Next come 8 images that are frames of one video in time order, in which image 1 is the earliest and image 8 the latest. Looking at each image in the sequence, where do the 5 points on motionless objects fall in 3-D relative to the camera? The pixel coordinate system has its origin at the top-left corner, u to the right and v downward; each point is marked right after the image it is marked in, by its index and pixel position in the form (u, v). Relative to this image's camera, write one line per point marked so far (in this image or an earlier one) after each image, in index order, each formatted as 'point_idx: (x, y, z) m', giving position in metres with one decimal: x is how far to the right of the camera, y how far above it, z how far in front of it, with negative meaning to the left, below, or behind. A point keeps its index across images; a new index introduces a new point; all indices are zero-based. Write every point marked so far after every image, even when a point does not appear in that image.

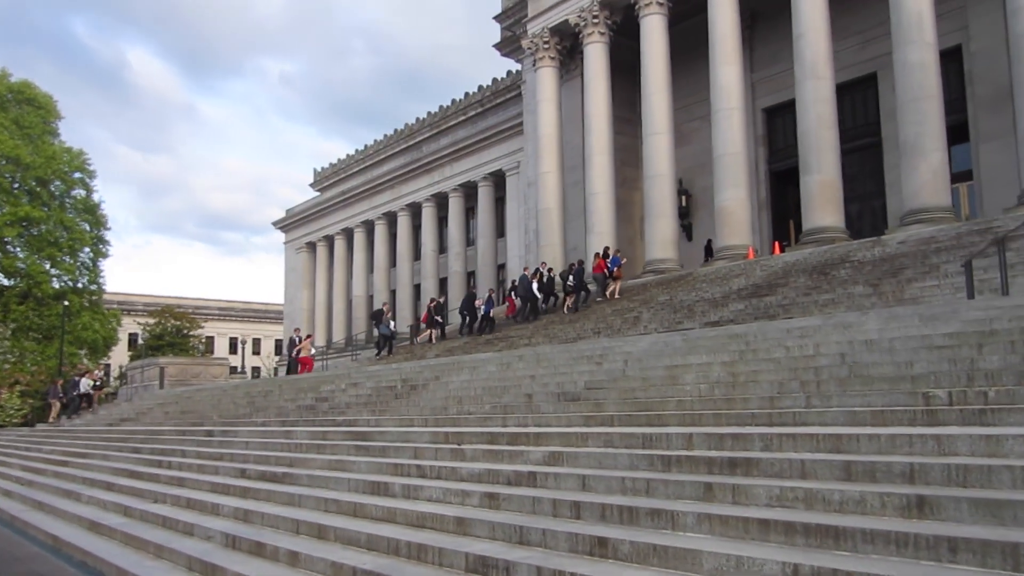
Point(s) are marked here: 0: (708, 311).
0: (+3.6, -0.4, +16.0) m
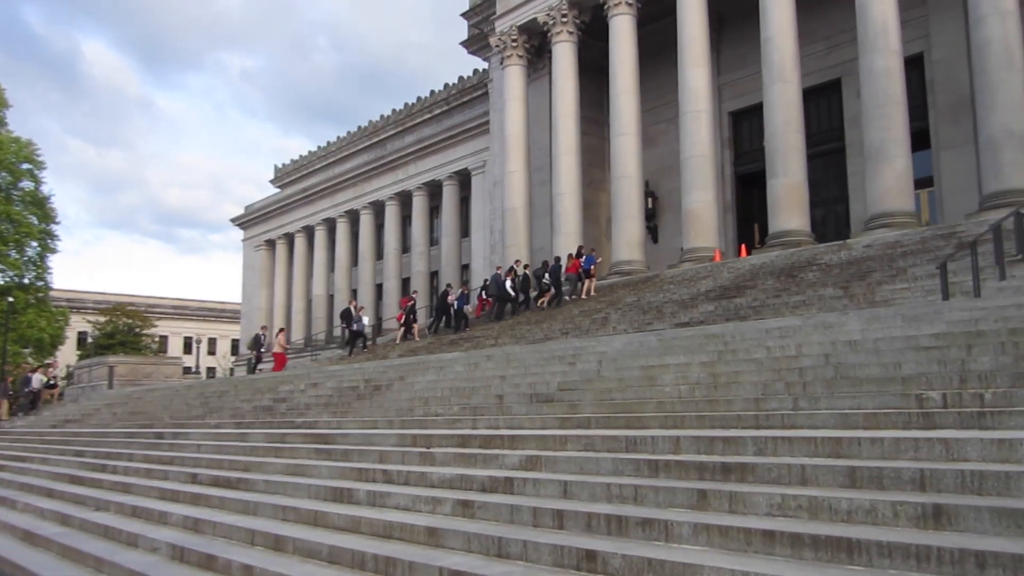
0: (+3.0, -0.4, +15.8) m
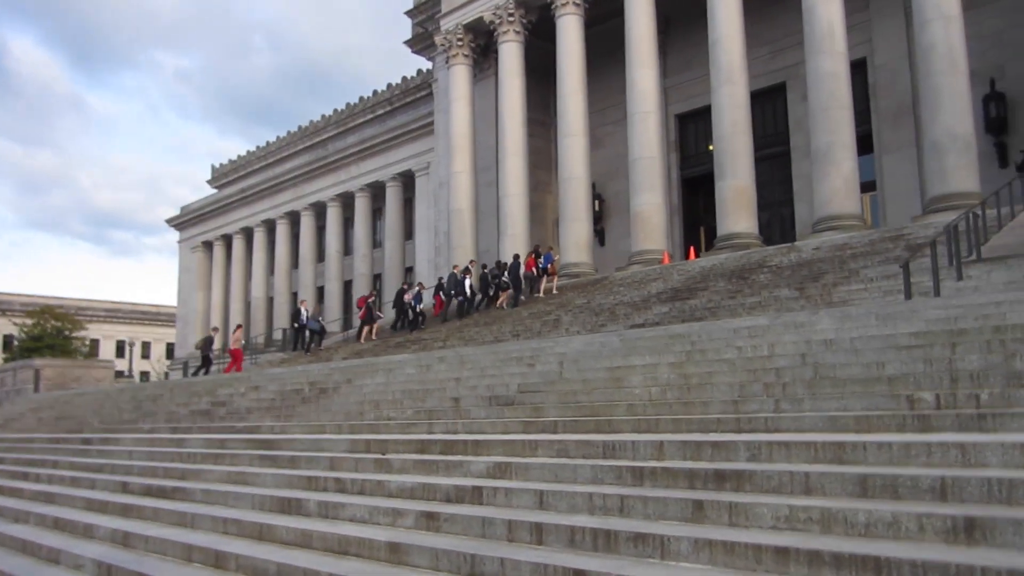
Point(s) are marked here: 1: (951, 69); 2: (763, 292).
0: (+2.1, -0.4, +15.6) m
1: (+9.3, +4.6, +18.7) m
2: (+4.1, -0.1, +14.5) m
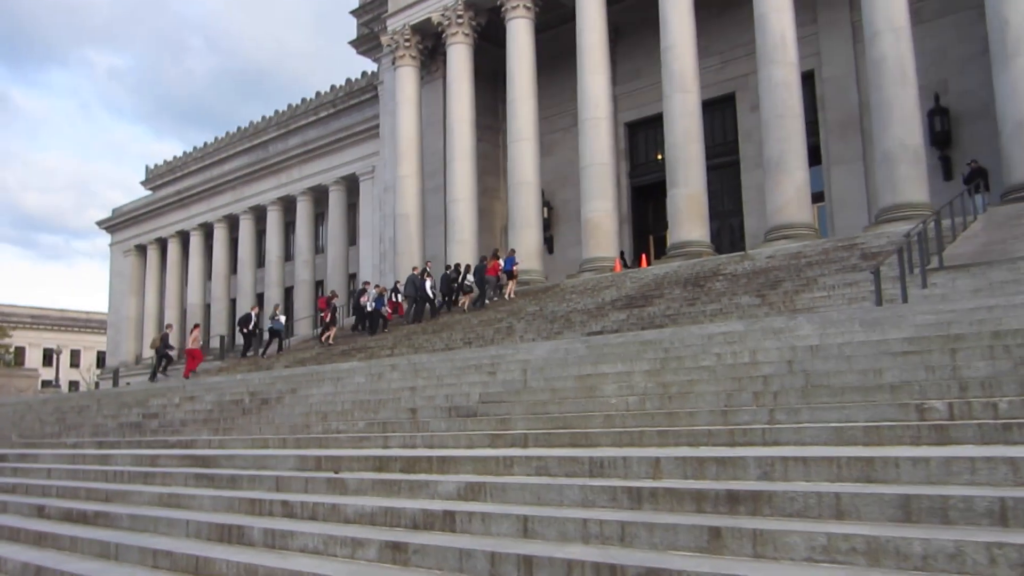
0: (+1.3, -0.5, +15.1) m
1: (+8.3, +4.4, +18.8) m
2: (+3.4, -0.2, +14.2) m
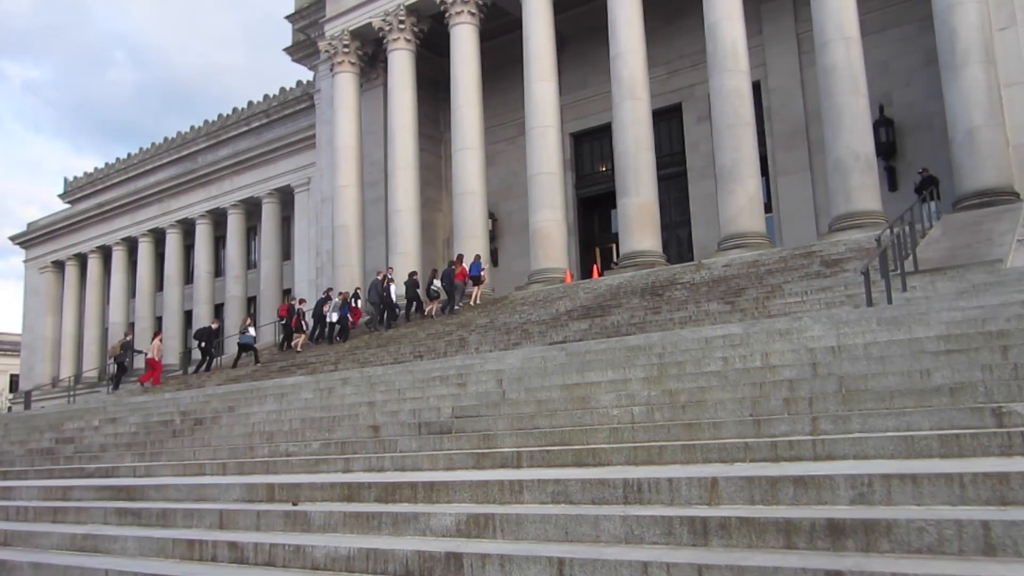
0: (+0.6, -0.7, +14.3) m
1: (+7.2, +4.3, +18.6) m
2: (+2.7, -0.3, +13.6) m
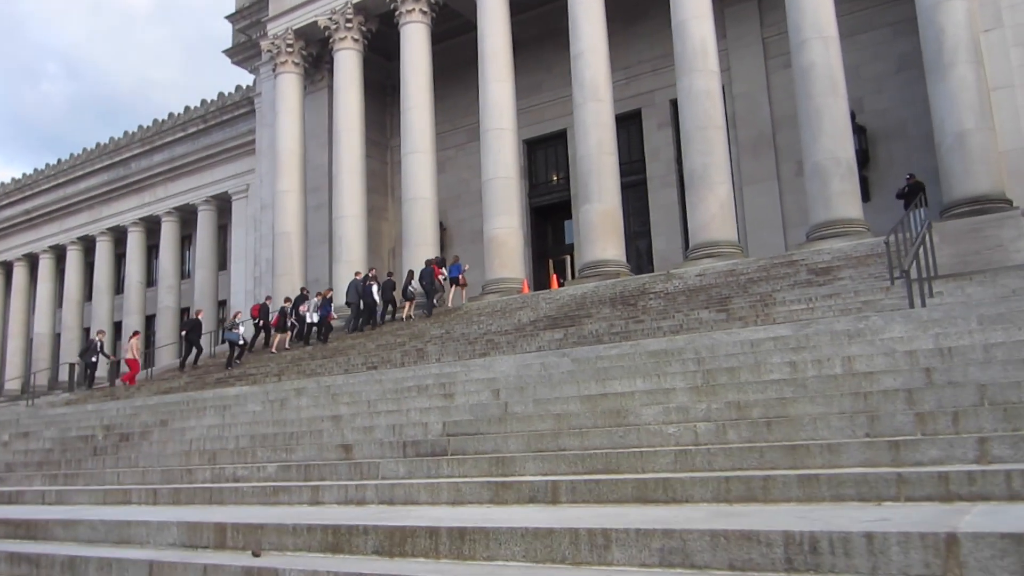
0: (0.0, -0.8, +13.0) m
1: (+6.5, +4.0, +17.9) m
2: (+2.3, -0.4, +12.4) m
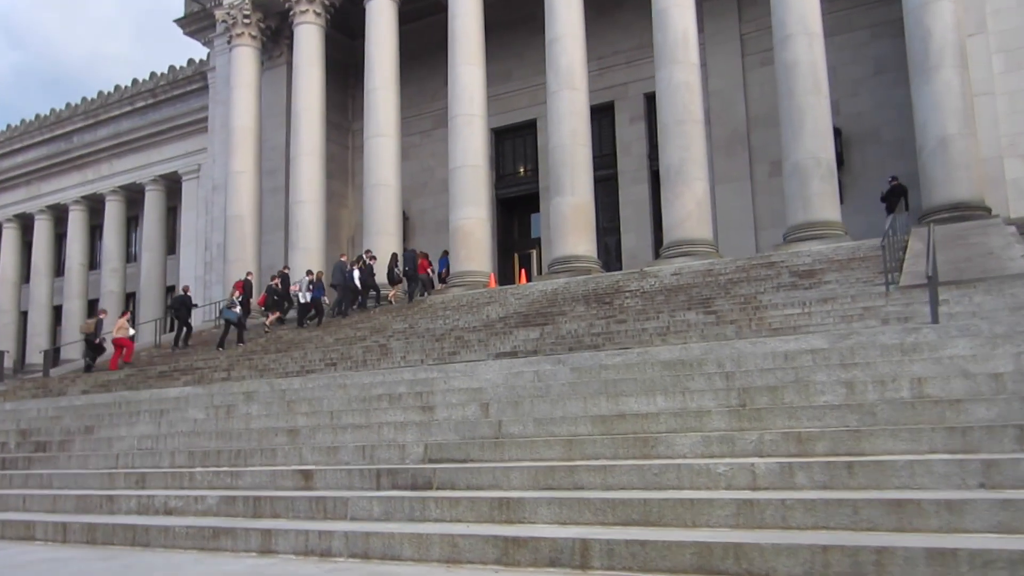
0: (-0.4, -0.7, +12.1) m
1: (+5.9, +3.9, +17.3) m
2: (+1.9, -0.4, +11.6) m
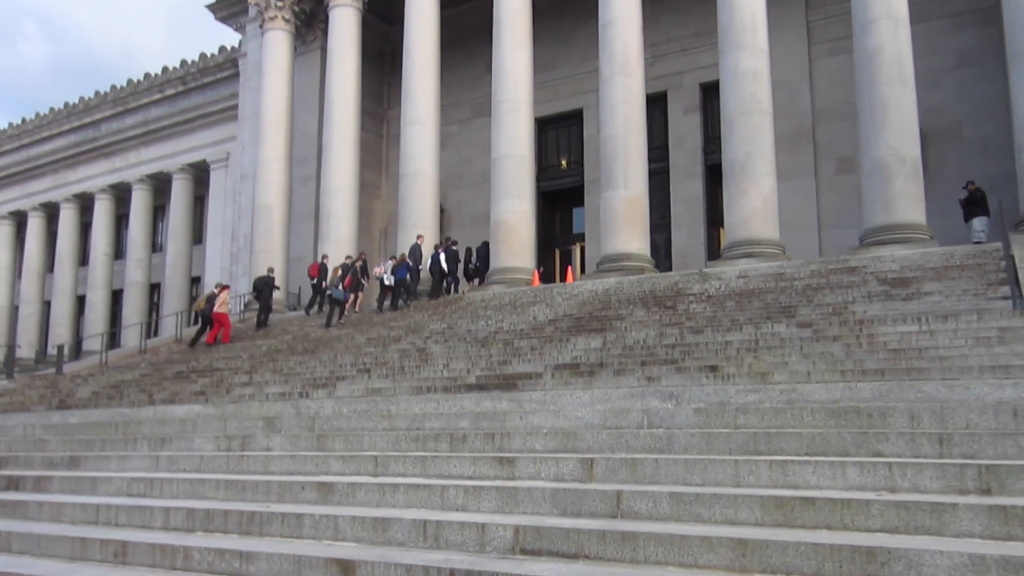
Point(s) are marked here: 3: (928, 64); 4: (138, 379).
0: (+0.3, -0.7, +10.8) m
1: (+6.9, +3.8, +15.7) m
2: (+2.6, -0.4, +10.2) m
3: (+9.1, +4.9, +19.2) m
4: (-6.0, -1.4, +14.2) m
